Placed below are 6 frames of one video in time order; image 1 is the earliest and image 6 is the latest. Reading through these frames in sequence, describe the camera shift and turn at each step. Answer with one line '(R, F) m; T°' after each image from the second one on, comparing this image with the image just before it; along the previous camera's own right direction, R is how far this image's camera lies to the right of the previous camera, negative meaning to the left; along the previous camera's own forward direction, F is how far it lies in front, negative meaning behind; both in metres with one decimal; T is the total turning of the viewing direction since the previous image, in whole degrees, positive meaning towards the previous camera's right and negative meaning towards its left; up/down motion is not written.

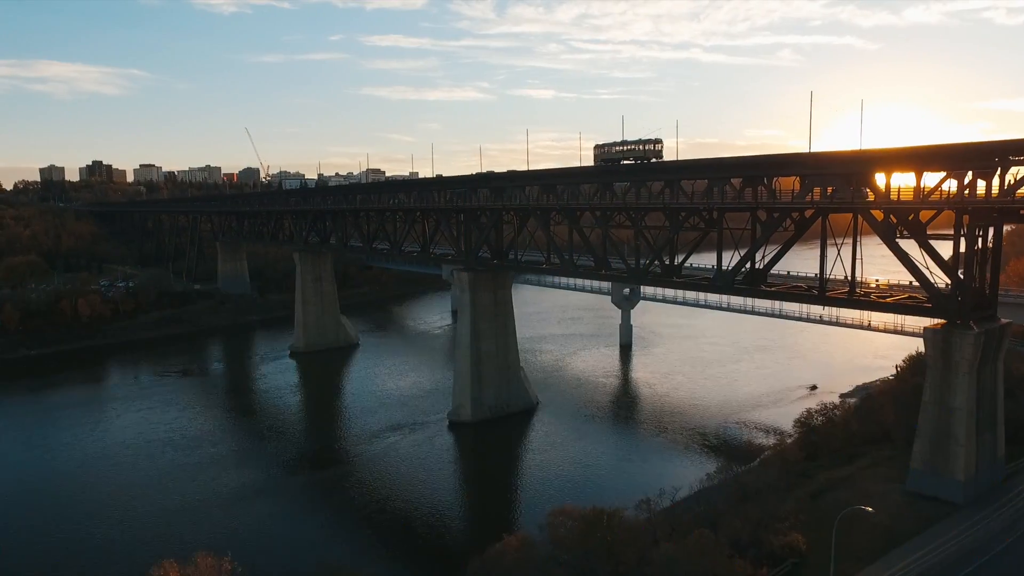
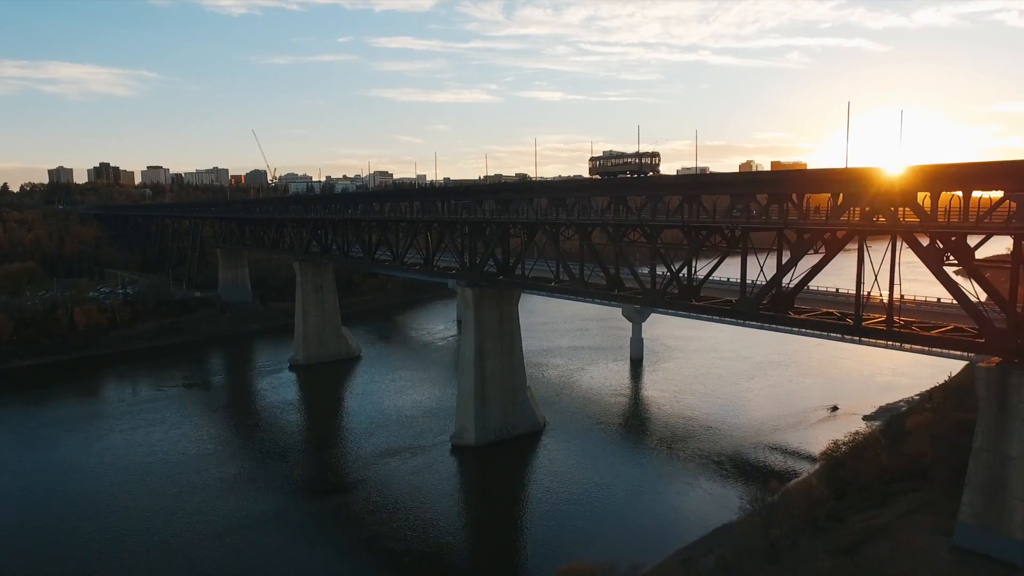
(0.0, +1.1) m; -1°
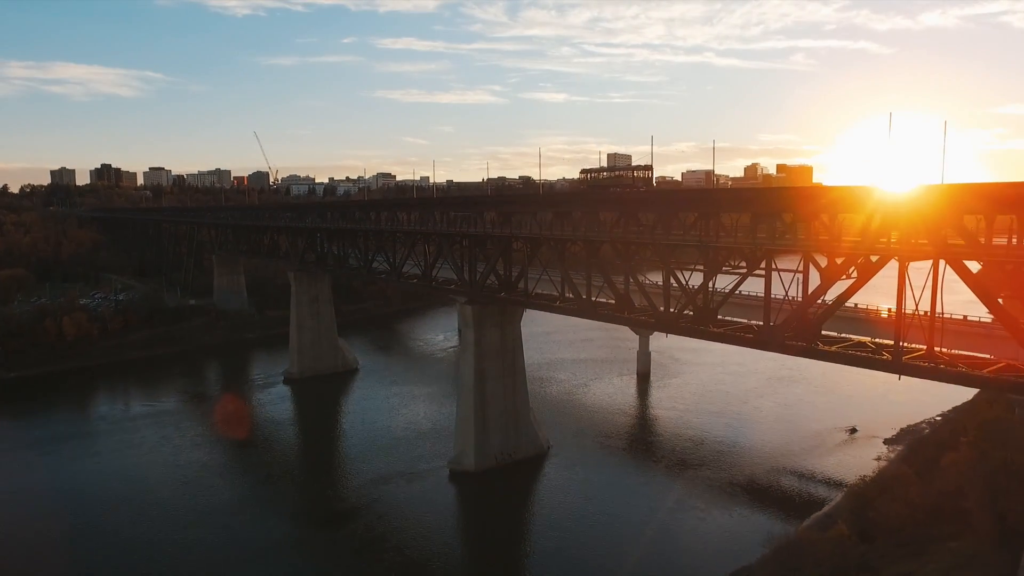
(0.0, +1.1) m; 0°
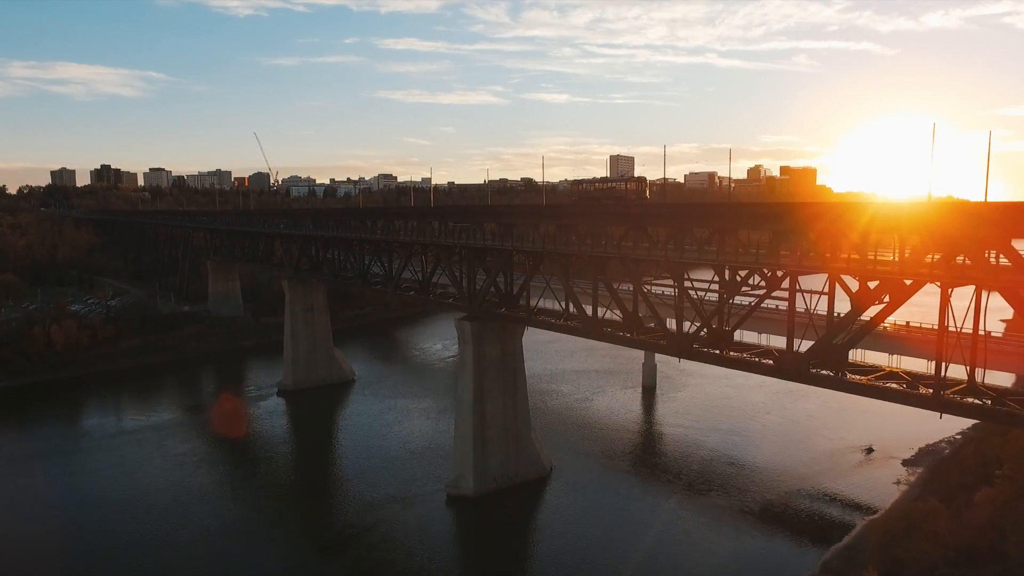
(0.0, +0.9) m; 0°
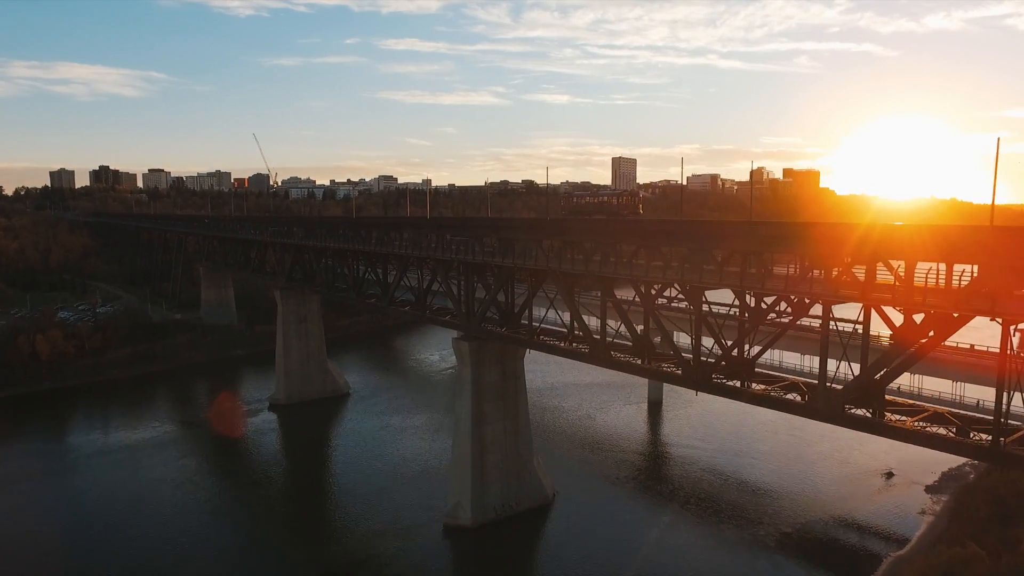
(0.0, +1.1) m; 0°
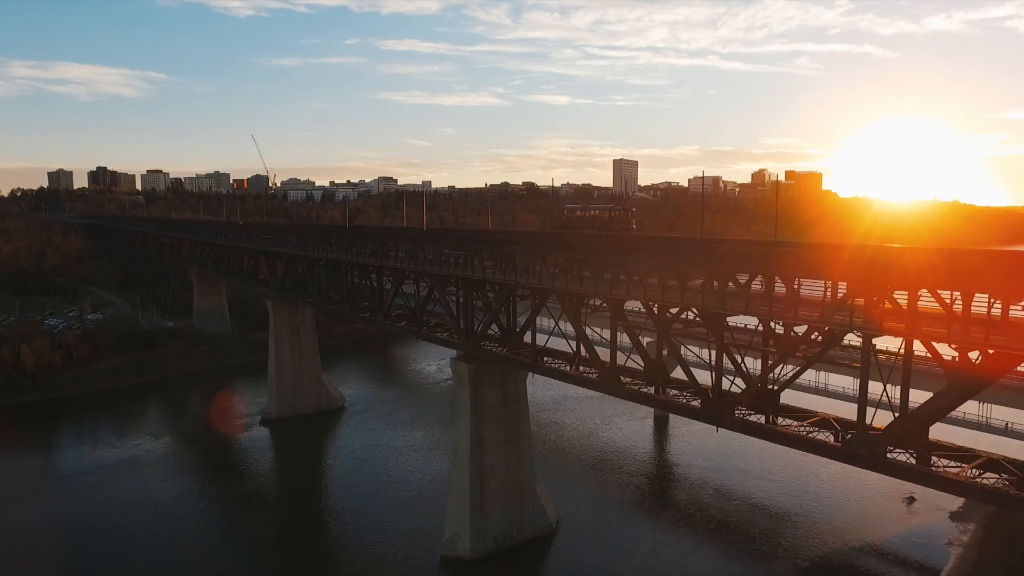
(-0.1, +1.0) m; 0°
